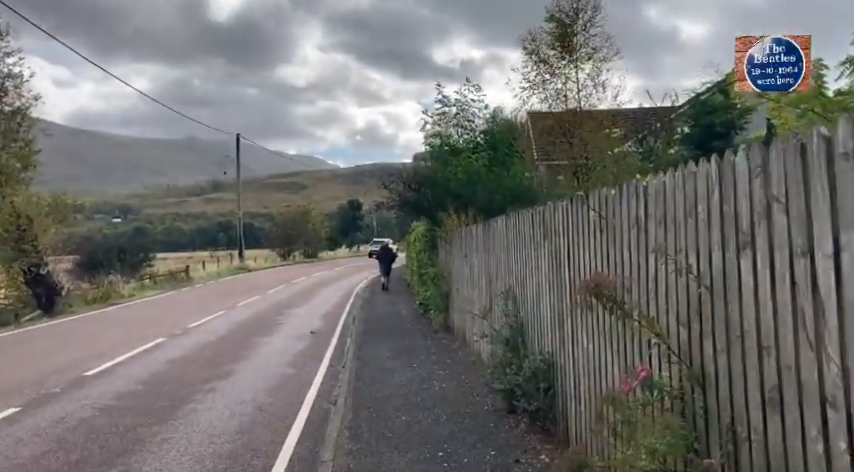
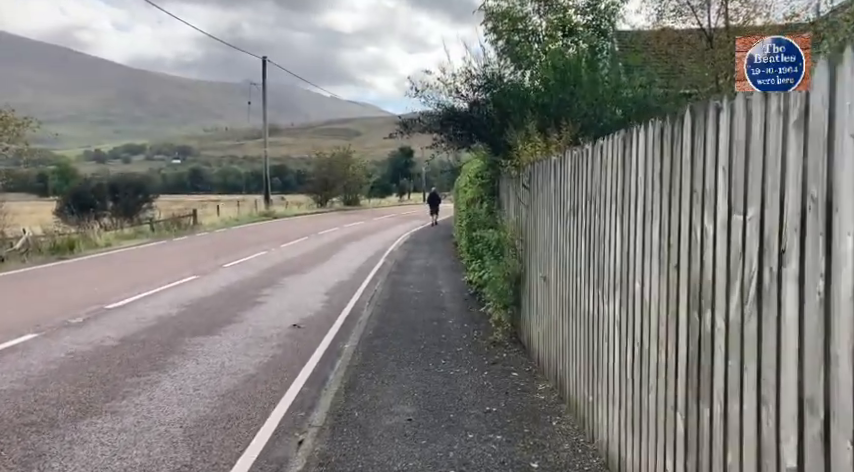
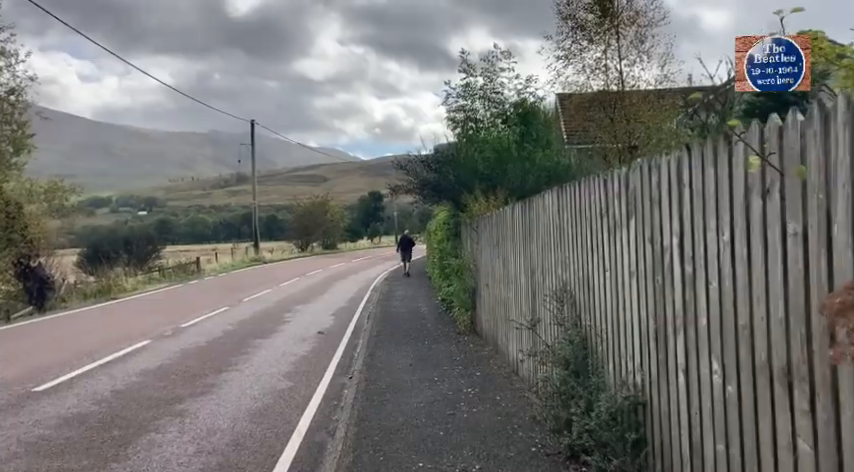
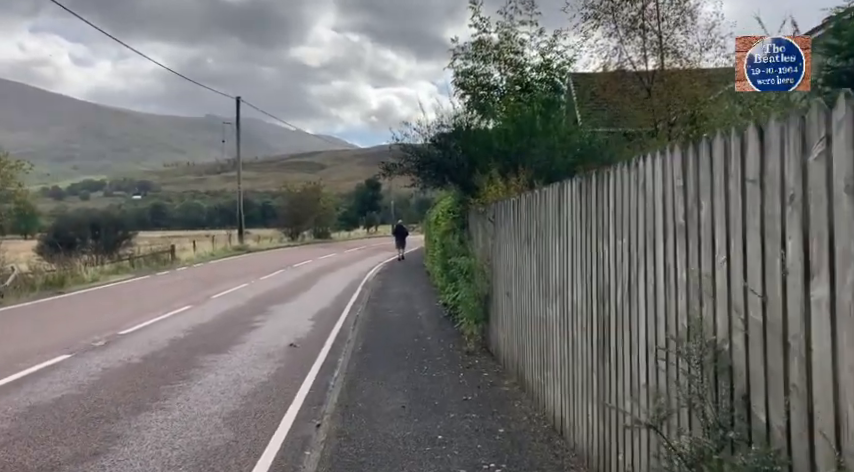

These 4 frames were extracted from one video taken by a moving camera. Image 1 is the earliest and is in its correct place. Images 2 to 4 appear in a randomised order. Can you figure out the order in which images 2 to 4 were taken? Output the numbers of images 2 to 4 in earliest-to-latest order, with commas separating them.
3, 4, 2
